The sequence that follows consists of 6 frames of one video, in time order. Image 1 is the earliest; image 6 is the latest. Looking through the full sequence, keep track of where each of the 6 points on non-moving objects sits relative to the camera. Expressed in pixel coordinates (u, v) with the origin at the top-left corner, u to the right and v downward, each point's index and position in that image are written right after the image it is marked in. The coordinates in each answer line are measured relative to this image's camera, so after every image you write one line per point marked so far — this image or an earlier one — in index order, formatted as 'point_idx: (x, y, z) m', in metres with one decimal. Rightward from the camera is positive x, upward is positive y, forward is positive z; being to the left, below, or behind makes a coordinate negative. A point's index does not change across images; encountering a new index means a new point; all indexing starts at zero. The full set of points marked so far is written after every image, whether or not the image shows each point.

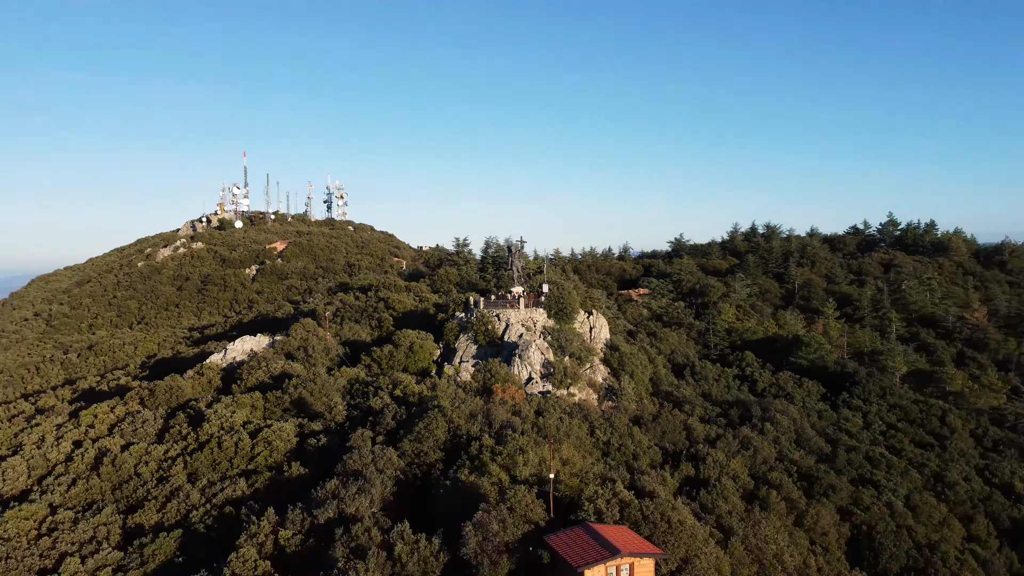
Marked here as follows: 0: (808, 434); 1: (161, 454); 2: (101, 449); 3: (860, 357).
0: (+6.3, -3.1, +12.2) m
1: (-6.0, -2.8, +9.7) m
2: (-7.3, -2.9, +10.1) m
3: (+11.8, -2.2, +18.6) m
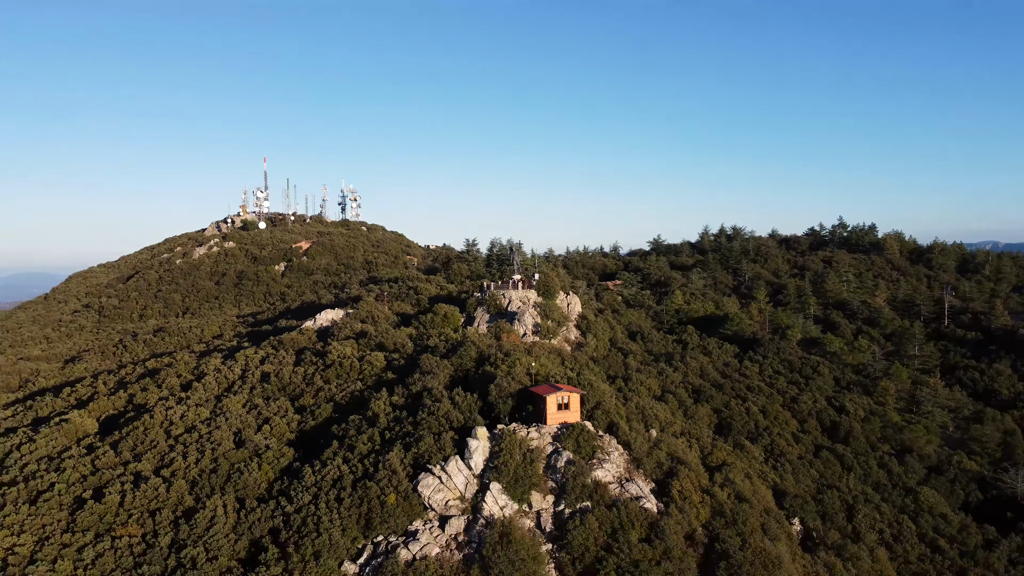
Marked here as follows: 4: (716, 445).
0: (+6.3, -2.7, +18.3) m
1: (-6.0, -2.4, +15.8) m
2: (-7.3, -2.4, +16.2) m
3: (+11.8, -1.8, +24.7) m
4: (+5.0, -3.9, +13.6) m
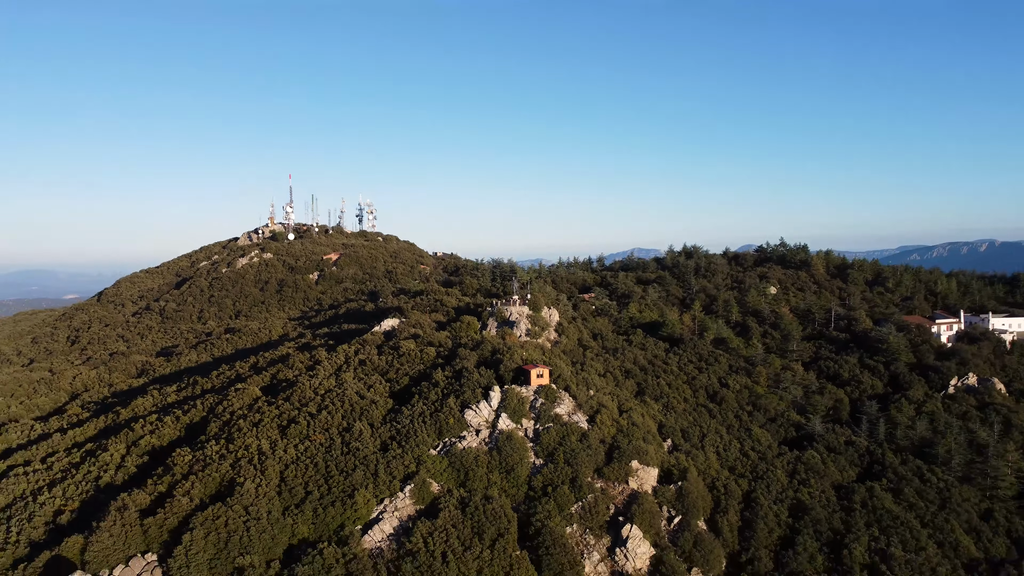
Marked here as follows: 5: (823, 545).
0: (+6.3, -3.6, +28.1) m
1: (-6.0, -3.3, +25.6) m
2: (-7.3, -3.4, +26.1) m
3: (+11.8, -2.7, +34.6) m
4: (+5.0, -4.8, +23.5) m
5: (+10.8, -8.9, +19.1) m
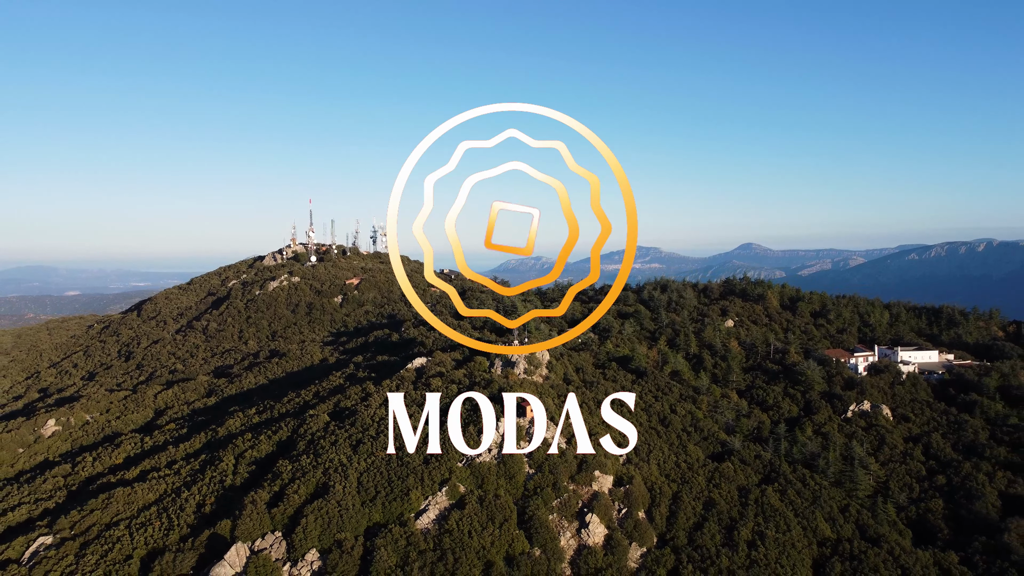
0: (+6.4, -6.9, +37.2) m
1: (-5.9, -6.6, +34.7) m
2: (-7.2, -6.7, +35.1) m
3: (+11.9, -6.0, +43.6) m
4: (+5.1, -8.1, +32.5) m
5: (+10.8, -12.3, +28.2) m
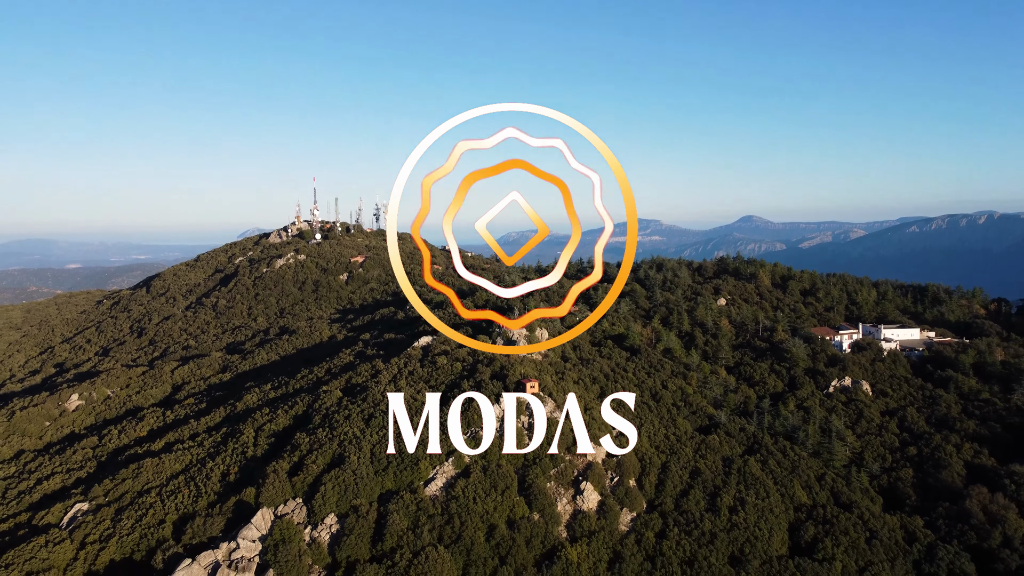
0: (+6.4, -5.7, +39.4) m
1: (-5.8, -5.5, +36.9) m
2: (-7.2, -5.5, +37.3) m
3: (+11.9, -4.4, +45.7) m
4: (+5.1, -7.2, +34.8) m
5: (+10.9, -11.5, +30.6) m
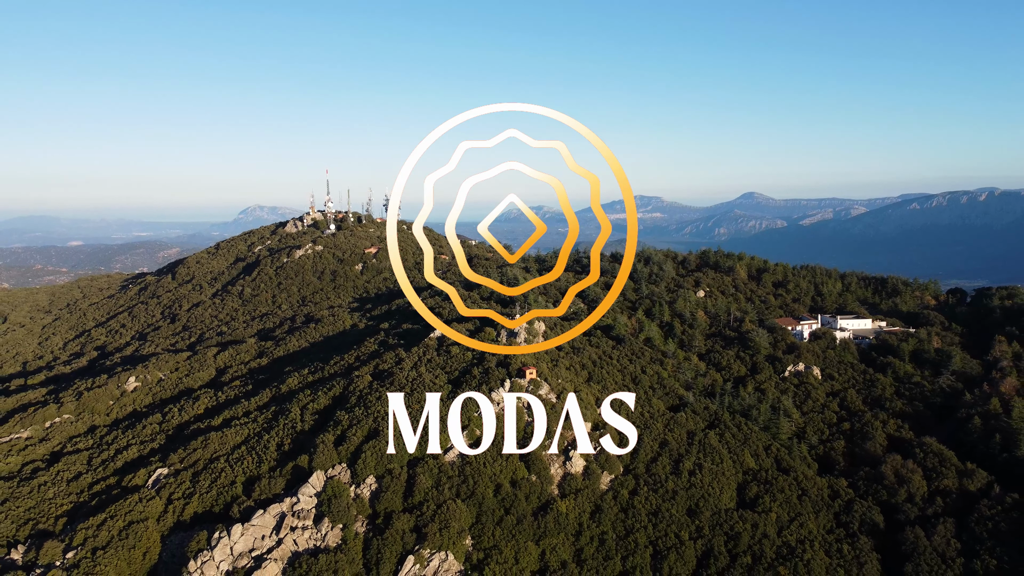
0: (+6.6, -5.7, +46.2) m
1: (-5.7, -5.6, +43.7) m
2: (-7.0, -5.6, +44.2) m
3: (+12.1, -4.1, +52.5) m
4: (+5.3, -7.4, +41.7) m
5: (+11.0, -11.9, +37.8) m
